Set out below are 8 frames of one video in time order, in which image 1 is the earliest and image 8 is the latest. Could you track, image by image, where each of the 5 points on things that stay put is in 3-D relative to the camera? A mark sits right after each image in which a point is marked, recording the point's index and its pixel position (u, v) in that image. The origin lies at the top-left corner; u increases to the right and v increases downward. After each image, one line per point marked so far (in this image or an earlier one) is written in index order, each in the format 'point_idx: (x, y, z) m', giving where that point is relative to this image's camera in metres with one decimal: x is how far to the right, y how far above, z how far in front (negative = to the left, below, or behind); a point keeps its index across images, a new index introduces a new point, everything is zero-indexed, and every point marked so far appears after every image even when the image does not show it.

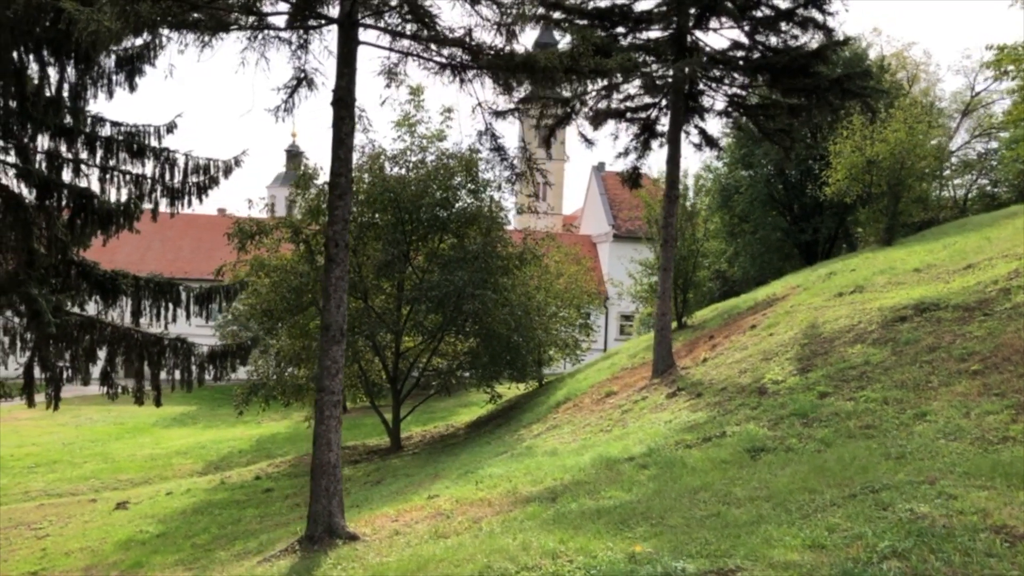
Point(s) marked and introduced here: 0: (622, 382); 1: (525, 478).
0: (+2.1, -1.7, +16.0) m
1: (+0.2, -2.1, +9.6) m
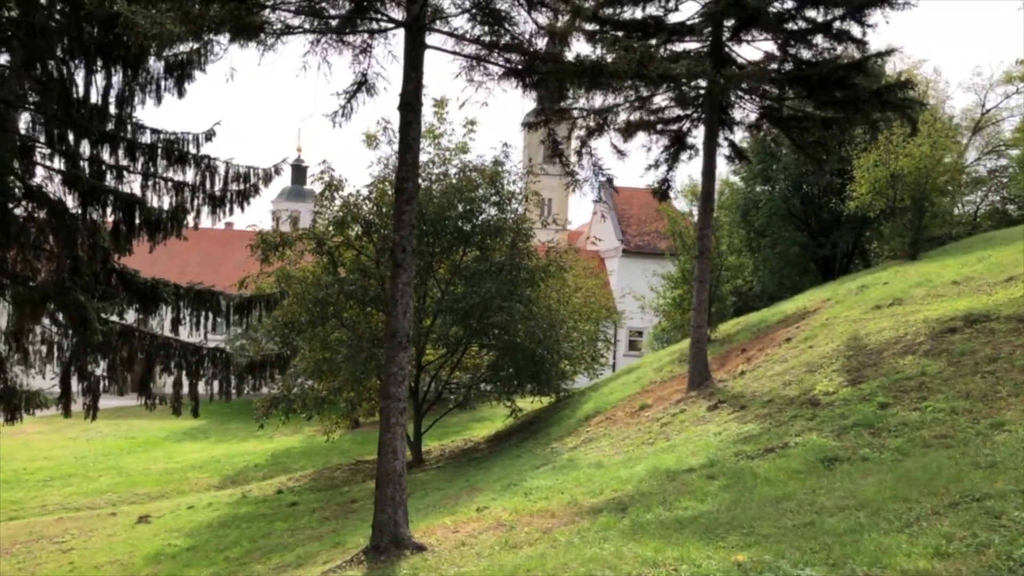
0: (+2.7, -1.9, +15.9) m
1: (+0.8, -2.2, +9.5) m
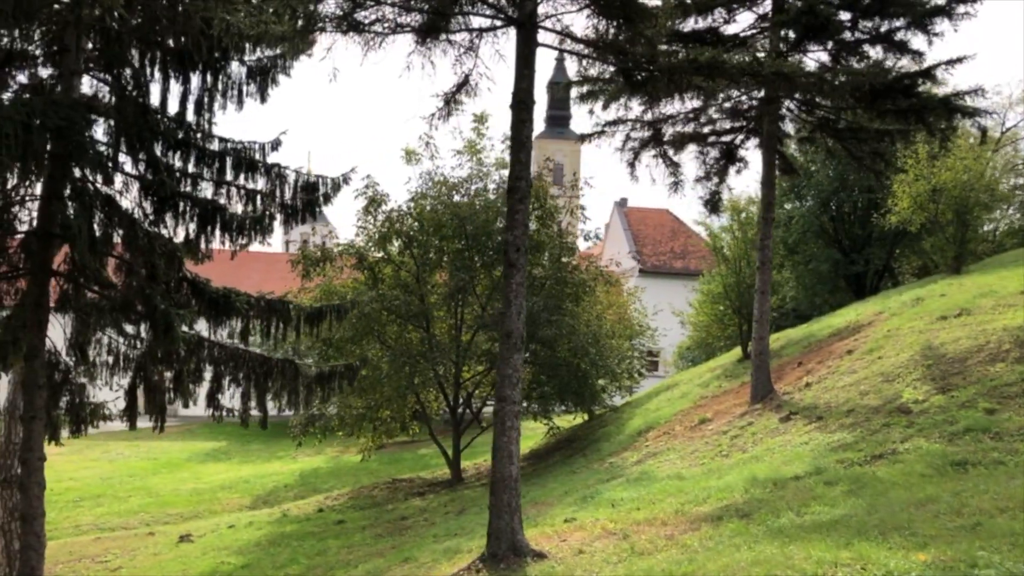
0: (+3.7, -2.2, +15.7) m
1: (+1.7, -2.2, +9.2) m
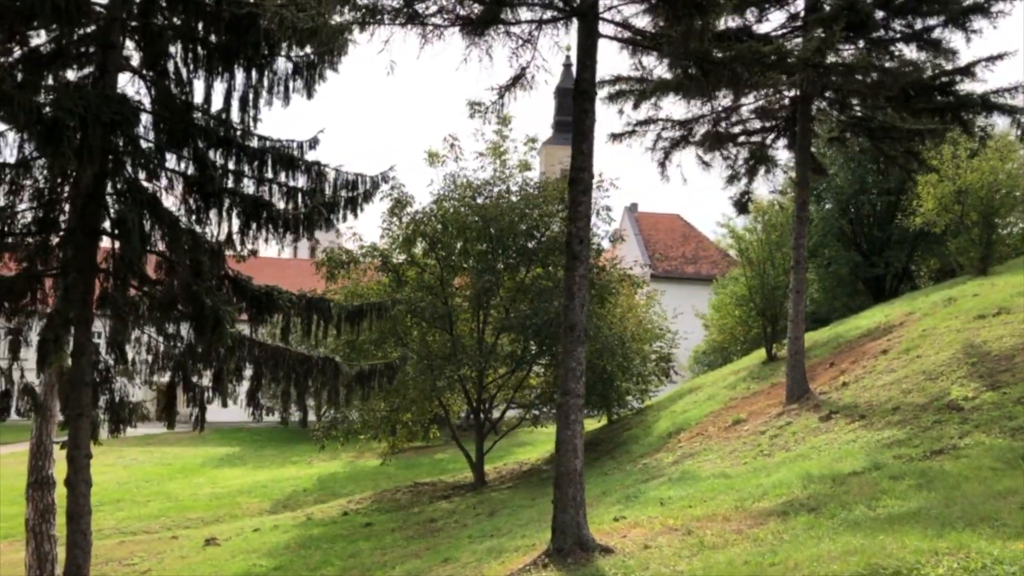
0: (+4.2, -2.2, +15.6) m
1: (+2.3, -2.2, +9.1) m
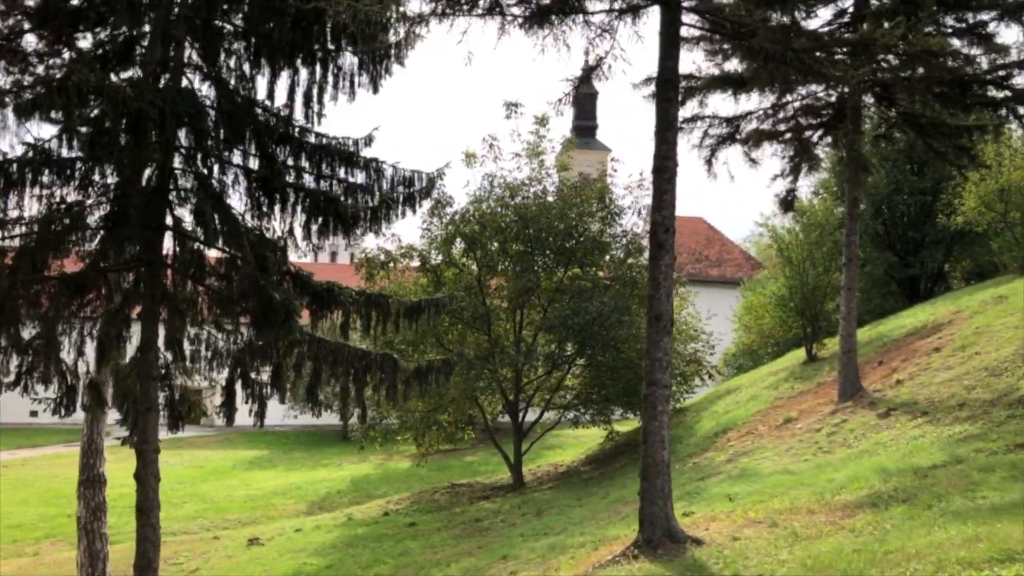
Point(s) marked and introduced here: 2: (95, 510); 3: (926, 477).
0: (+5.0, -2.1, +15.5) m
1: (+3.0, -2.1, +9.0) m
2: (-6.9, -3.7, +14.4) m
3: (+3.7, -1.7, +7.9) m
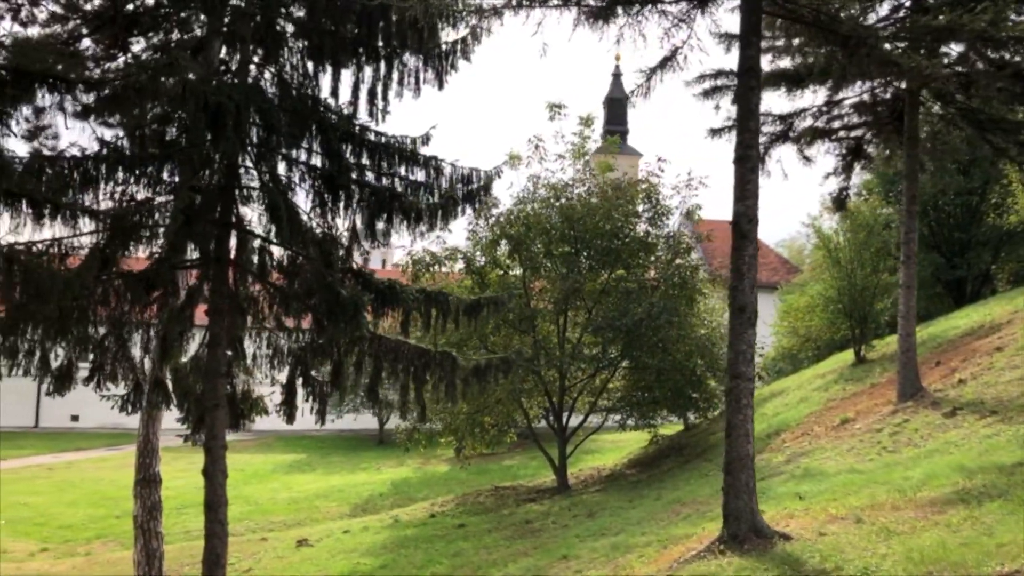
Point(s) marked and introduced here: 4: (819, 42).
0: (+5.9, -2.1, +15.3) m
1: (+3.7, -2.0, +8.9) m
2: (-6.0, -3.7, +14.6) m
3: (+4.4, -1.6, +7.7) m
4: (+3.1, +2.5, +8.8) m
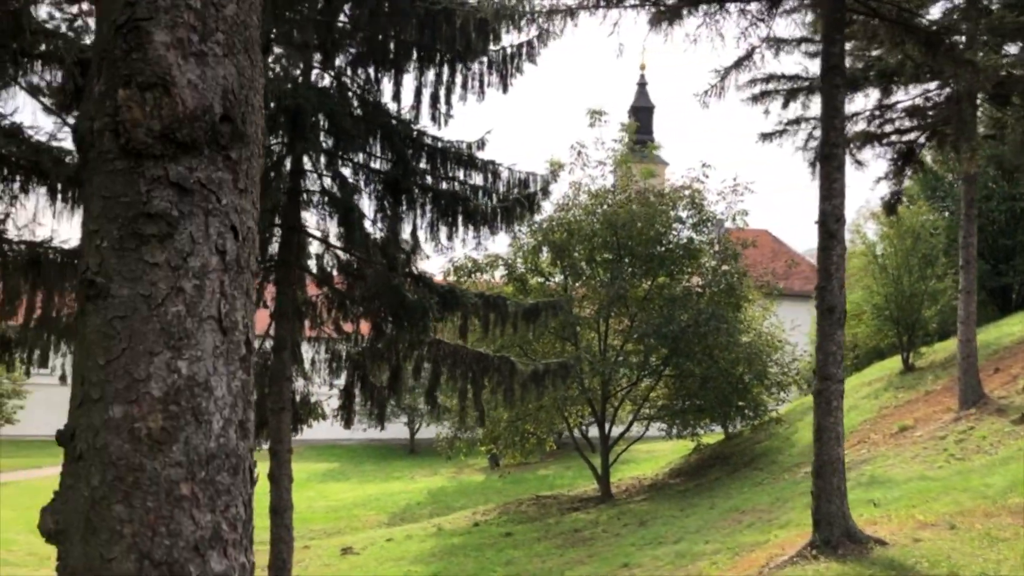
0: (+6.8, -2.2, +15.0) m
1: (+4.4, -2.1, +8.7) m
2: (-5.1, -3.8, +14.6) m
3: (+5.1, -1.6, +7.5) m
4: (+3.8, +2.5, +8.7) m
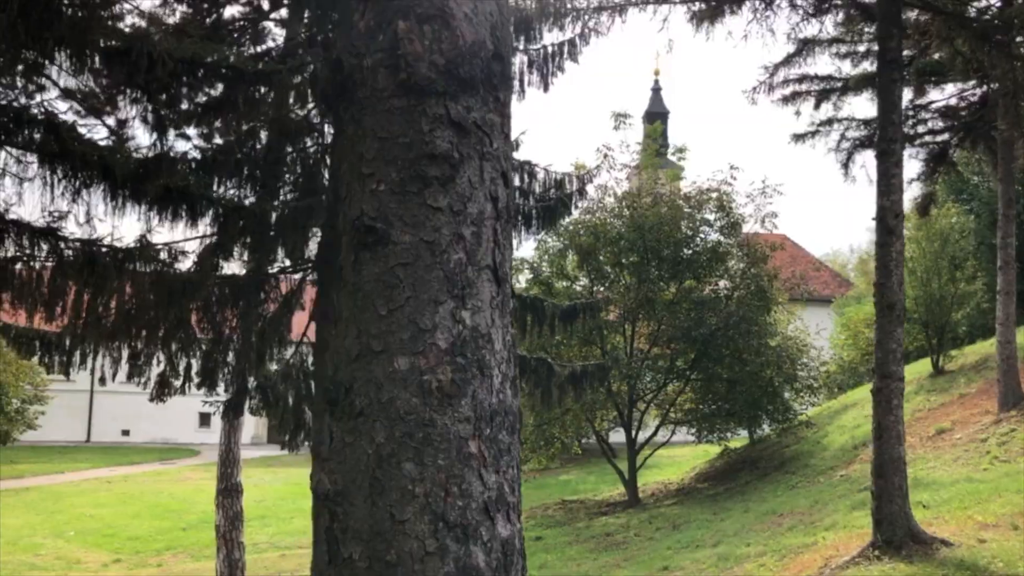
0: (+7.3, -2.2, +14.8) m
1: (+4.9, -2.0, +8.5) m
2: (-4.6, -3.8, +14.5) m
3: (+5.5, -1.6, +7.4) m
4: (+4.3, +2.5, +8.6) m
